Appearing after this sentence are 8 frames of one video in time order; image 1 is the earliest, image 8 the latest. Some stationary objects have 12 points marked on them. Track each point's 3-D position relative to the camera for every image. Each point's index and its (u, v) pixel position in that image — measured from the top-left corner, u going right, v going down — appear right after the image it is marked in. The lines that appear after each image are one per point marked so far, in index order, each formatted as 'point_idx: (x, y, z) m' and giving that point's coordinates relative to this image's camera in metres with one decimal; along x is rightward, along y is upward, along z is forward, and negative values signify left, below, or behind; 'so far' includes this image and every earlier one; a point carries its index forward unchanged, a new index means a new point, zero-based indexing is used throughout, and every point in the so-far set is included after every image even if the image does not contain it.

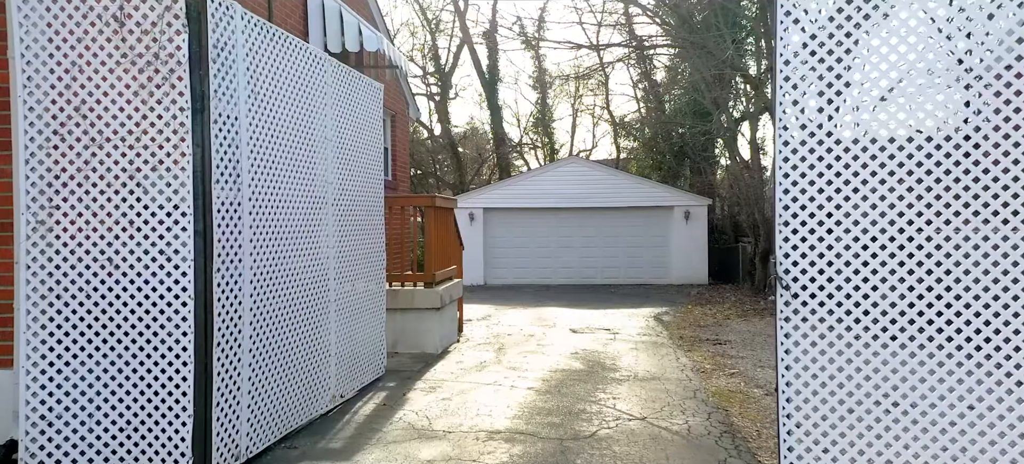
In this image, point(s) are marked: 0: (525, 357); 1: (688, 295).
0: (+0.1, -1.3, +8.4) m
1: (+3.8, -1.3, +17.2) m
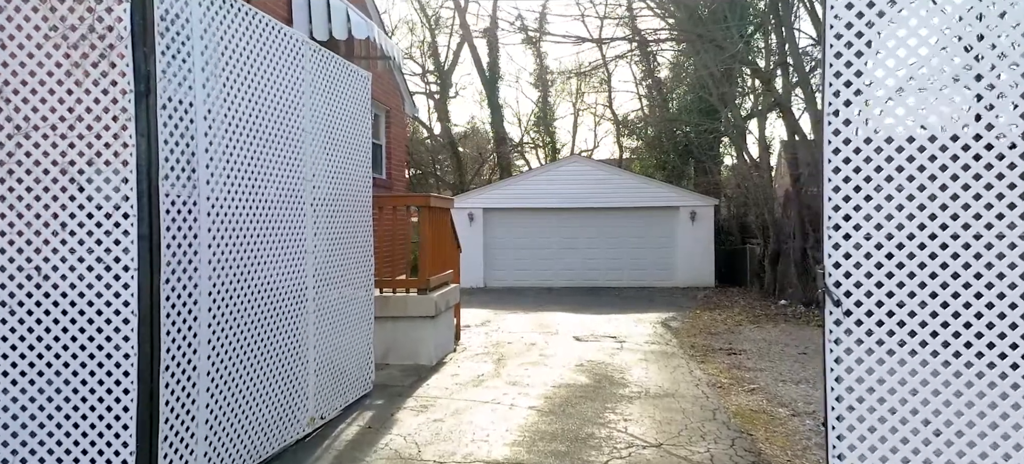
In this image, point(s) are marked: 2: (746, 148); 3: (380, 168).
0: (+0.1, -1.3, +7.7) m
1: (+3.8, -1.4, +16.6) m
2: (+5.6, +2.0, +19.0) m
3: (-1.9, +0.9, +11.5) m
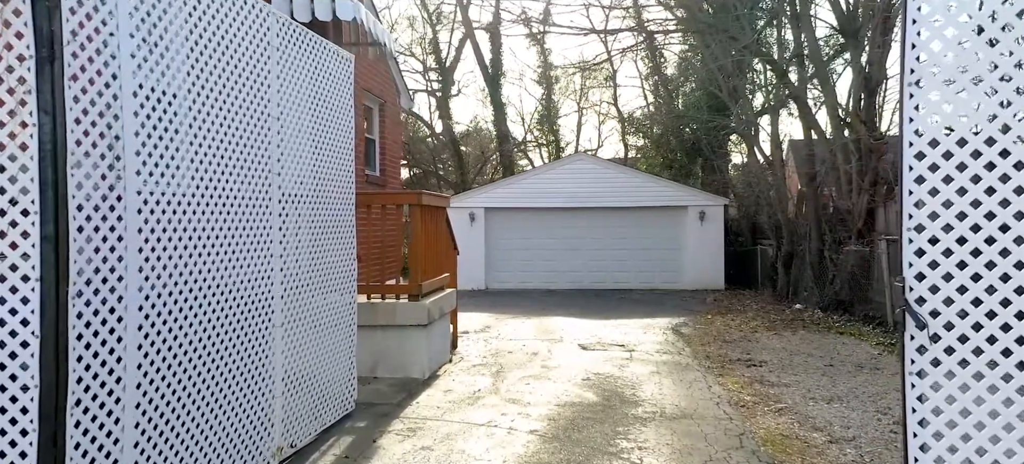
0: (+0.1, -1.4, +7.0) m
1: (+3.8, -1.4, +15.8) m
2: (+5.6, +2.0, +18.2) m
3: (-1.9, +0.9, +10.8) m
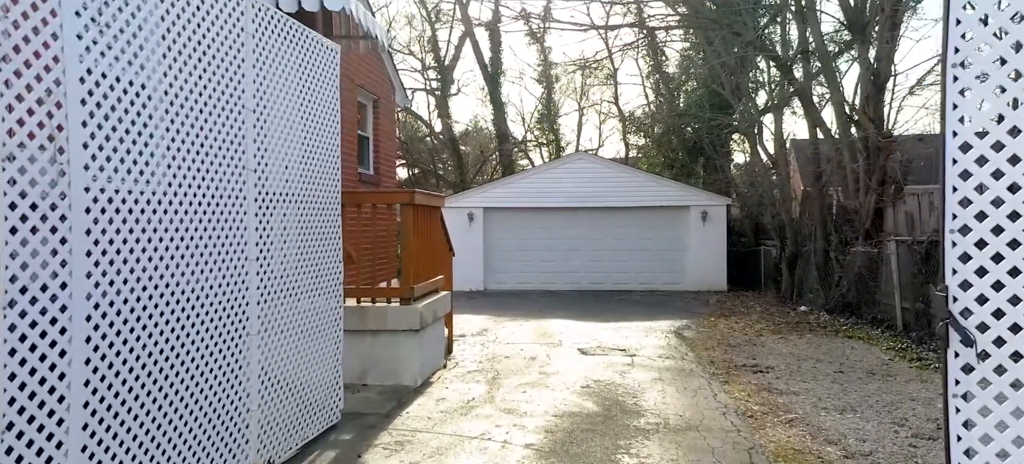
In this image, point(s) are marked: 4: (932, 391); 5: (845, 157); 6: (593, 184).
0: (+0.1, -1.4, +6.7) m
1: (+3.8, -1.4, +15.5) m
2: (+5.6, +2.0, +17.9) m
3: (-1.9, +0.9, +10.5) m
4: (+3.6, -1.4, +6.8) m
5: (+5.4, +1.2, +12.9) m
6: (+1.8, +1.0, +17.4) m
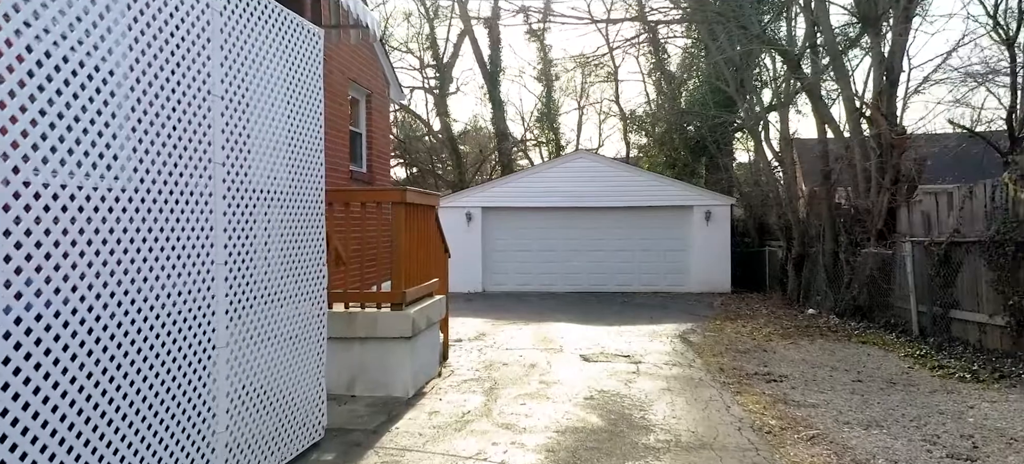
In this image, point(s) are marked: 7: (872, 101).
0: (+0.1, -1.4, +6.2) m
1: (+3.8, -1.4, +15.0) m
2: (+5.6, +1.9, +17.5) m
3: (-2.0, +0.9, +10.1) m
4: (+3.6, -1.4, +6.3) m
5: (+5.4, +1.2, +12.5) m
6: (+1.7, +1.0, +16.9) m
7: (+5.4, +2.0, +12.0) m
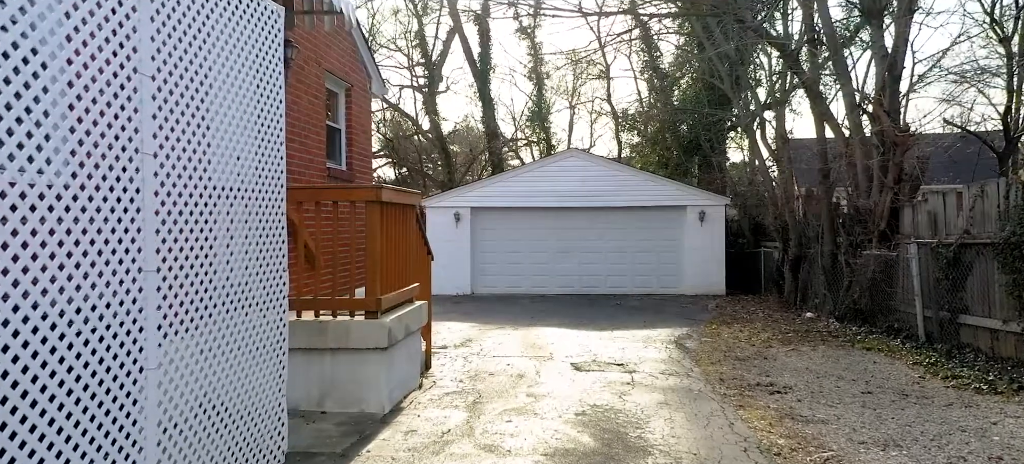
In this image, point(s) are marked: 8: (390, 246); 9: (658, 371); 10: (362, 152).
0: (0.0, -1.4, +5.7) m
1: (+3.6, -1.4, +14.6) m
2: (+5.3, +1.9, +17.0) m
3: (-2.1, +0.9, +9.5) m
4: (+3.5, -1.4, +5.9) m
5: (+5.2, +1.2, +12.0) m
6: (+1.5, +1.0, +16.4) m
7: (+5.3, +2.0, +11.6) m
8: (-1.0, -0.1, +6.4) m
9: (+1.5, -1.4, +8.1) m
10: (-1.9, +1.0, +10.1) m
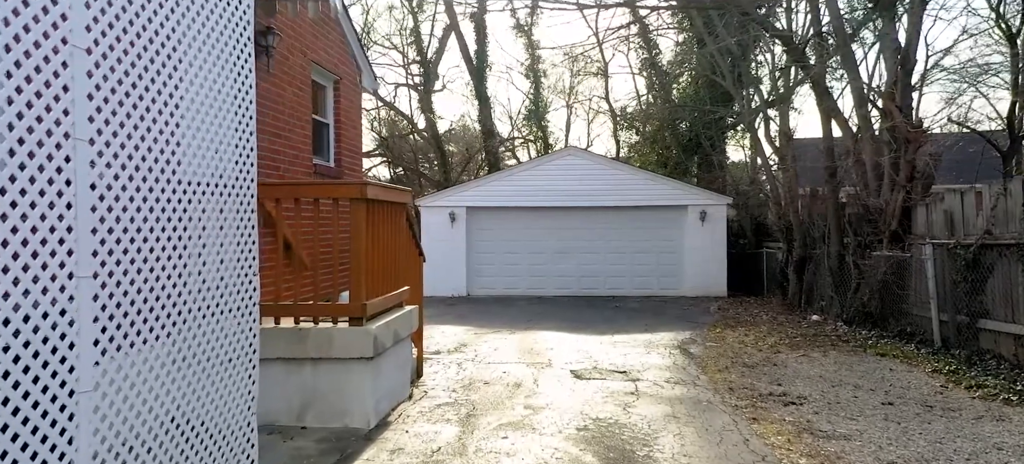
0: (-0.1, -1.4, +5.3) m
1: (+3.5, -1.4, +14.1) m
2: (+5.3, +1.9, +16.6) m
3: (-2.1, +0.9, +9.0) m
4: (+3.4, -1.4, +5.4) m
5: (+5.2, +1.2, +11.6) m
6: (+1.4, +1.0, +16.0) m
7: (+5.2, +2.0, +11.1) m
8: (-1.0, -0.1, +5.9) m
9: (+1.5, -1.4, +7.6) m
10: (-2.0, +1.0, +9.6) m
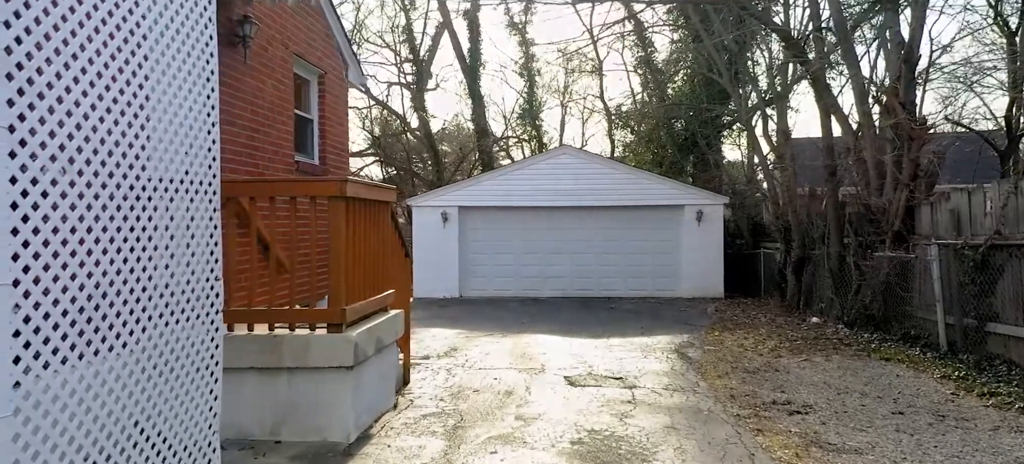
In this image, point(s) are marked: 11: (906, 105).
0: (-0.1, -1.4, +4.9) m
1: (+3.4, -1.4, +13.8) m
2: (+5.1, +1.9, +16.3) m
3: (-2.2, +0.9, +8.7) m
4: (+3.4, -1.4, +5.1) m
5: (+5.1, +1.2, +11.3) m
6: (+1.3, +1.0, +15.6) m
7: (+5.1, +2.0, +10.8) m
8: (-1.1, -0.1, +5.6) m
9: (+1.4, -1.4, +7.3) m
10: (-2.1, +1.0, +9.3) m
11: (+5.3, +1.7, +10.8) m
